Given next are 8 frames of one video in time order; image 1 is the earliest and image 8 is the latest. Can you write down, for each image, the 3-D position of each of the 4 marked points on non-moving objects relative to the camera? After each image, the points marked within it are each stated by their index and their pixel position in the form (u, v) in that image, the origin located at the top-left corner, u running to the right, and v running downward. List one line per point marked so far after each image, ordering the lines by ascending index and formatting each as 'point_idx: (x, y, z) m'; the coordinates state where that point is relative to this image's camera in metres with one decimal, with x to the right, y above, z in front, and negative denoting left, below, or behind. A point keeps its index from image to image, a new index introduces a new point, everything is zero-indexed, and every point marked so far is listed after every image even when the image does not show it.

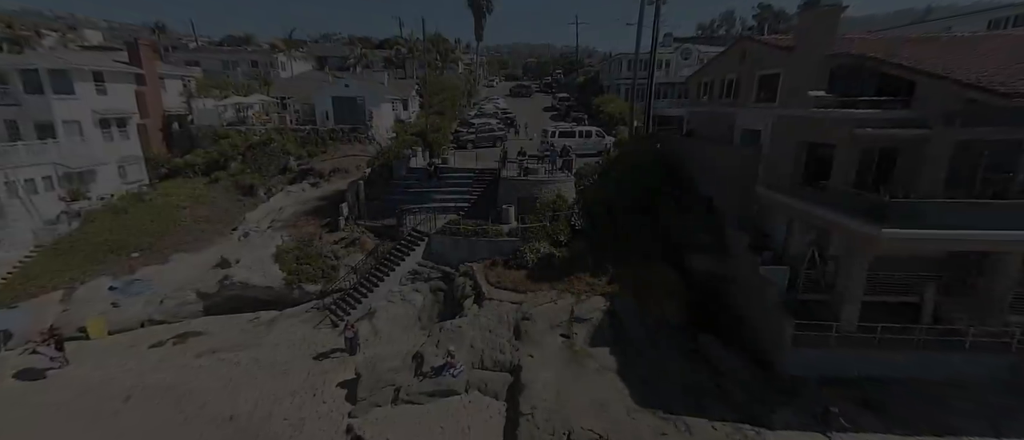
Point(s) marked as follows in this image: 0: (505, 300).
0: (-0.2, -2.7, +15.3) m
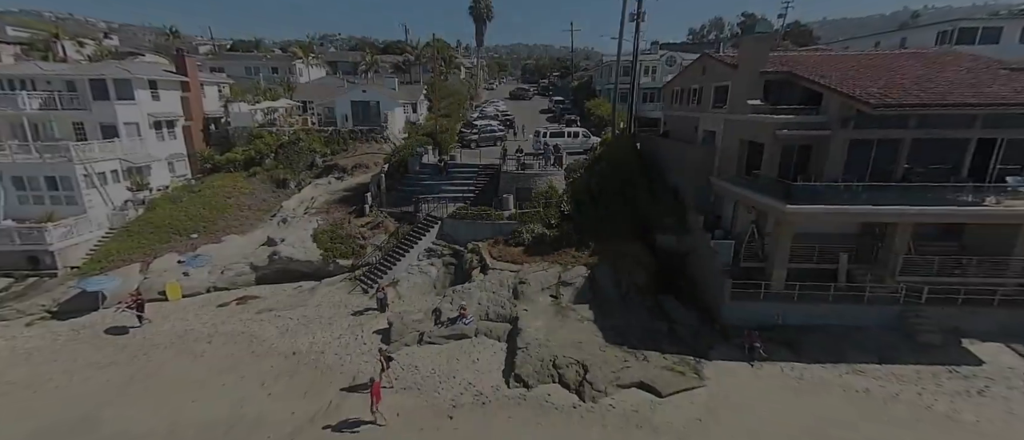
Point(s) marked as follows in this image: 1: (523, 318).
0: (-0.2, -2.0, +18.9) m
1: (+0.5, -3.7, +16.4) m
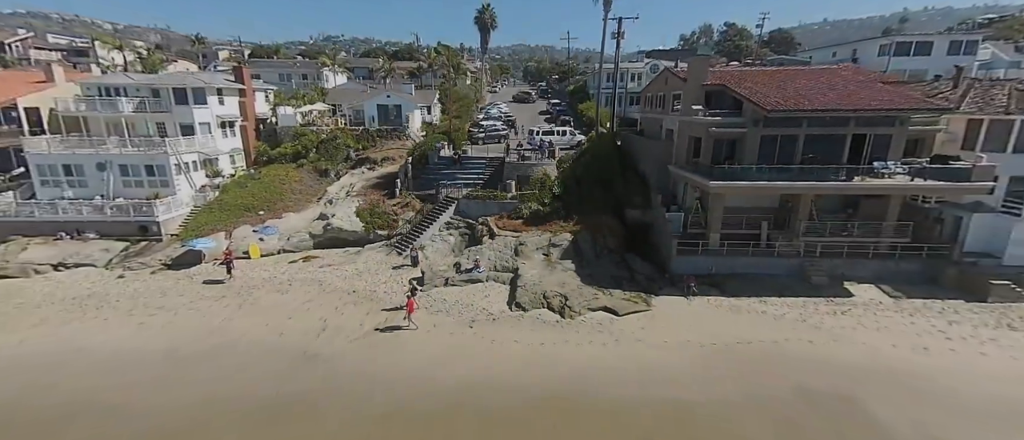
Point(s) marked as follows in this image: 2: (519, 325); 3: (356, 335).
0: (-0.1, -0.8, +24.6) m
1: (+0.6, -2.4, +22.1) m
2: (+0.5, -4.5, +18.5) m
3: (-6.3, -4.8, +18.2) m
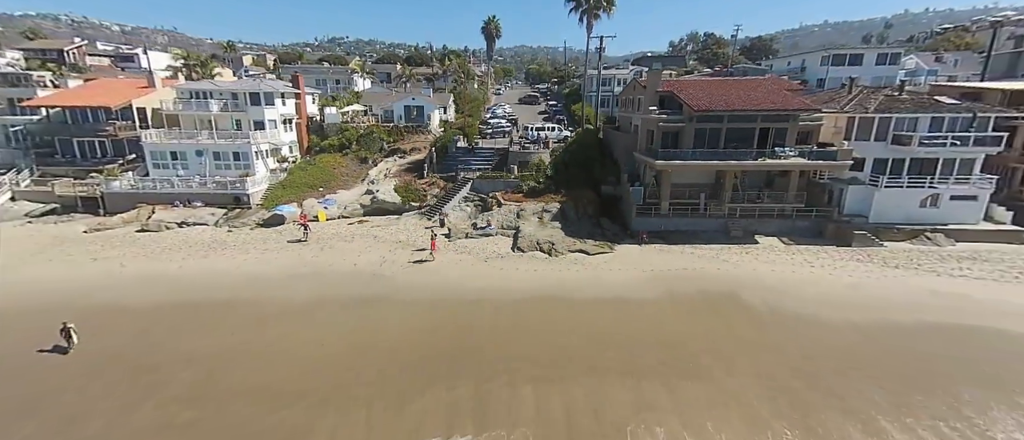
0: (+0.1, +1.3, +32.7) m
1: (+0.8, -0.4, +30.2) m
2: (+0.7, -2.5, +26.6) m
3: (-6.1, -2.7, +26.4) m
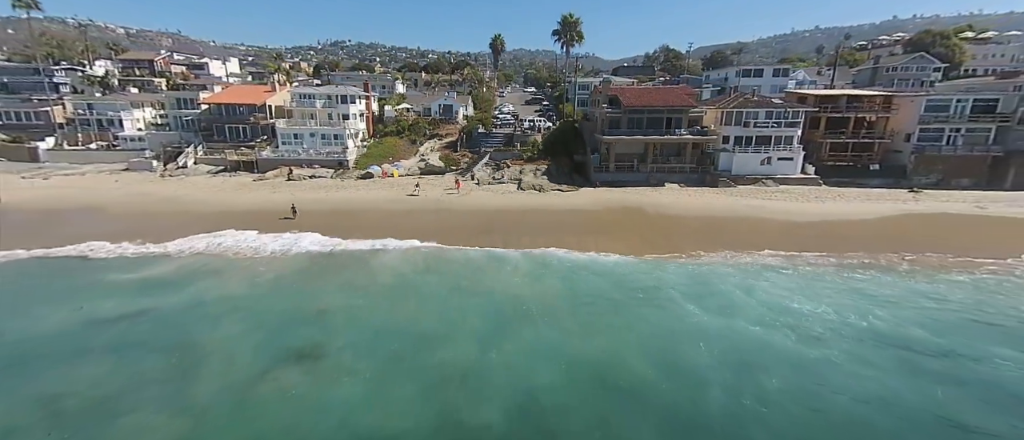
0: (+0.5, +6.4, +51.6) m
1: (+1.2, +4.8, +49.1) m
2: (+1.1, +2.7, +45.5) m
3: (-5.7, +2.5, +45.2) m
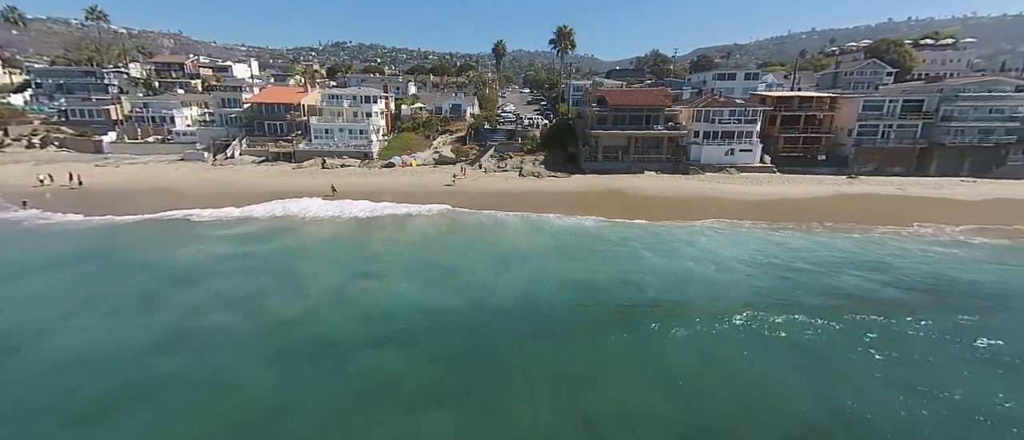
0: (+0.8, +8.7, +60.0) m
1: (+1.4, +7.1, +57.4) m
2: (+1.4, +5.0, +53.8) m
3: (-5.4, +4.7, +53.6) m
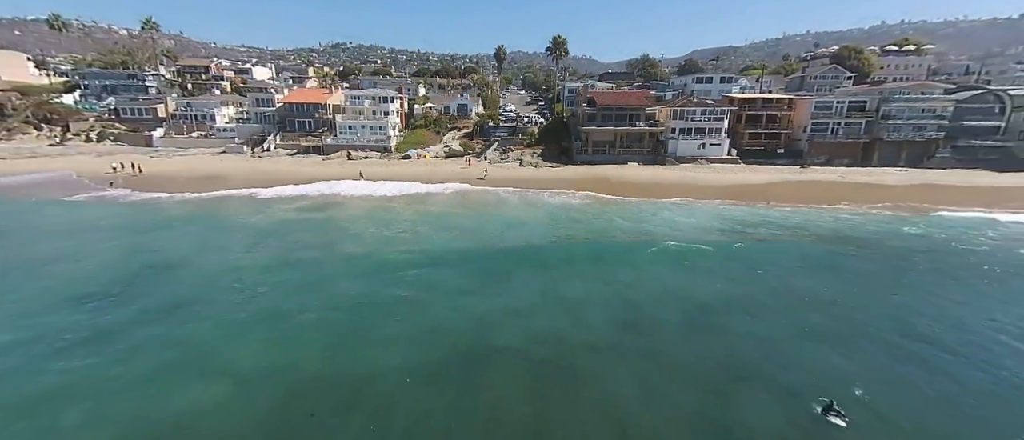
0: (+0.9, +10.9, +68.5) m
1: (+1.6, +9.3, +66.0) m
2: (+1.5, +7.3, +62.4) m
3: (-5.3, +7.0, +62.1) m
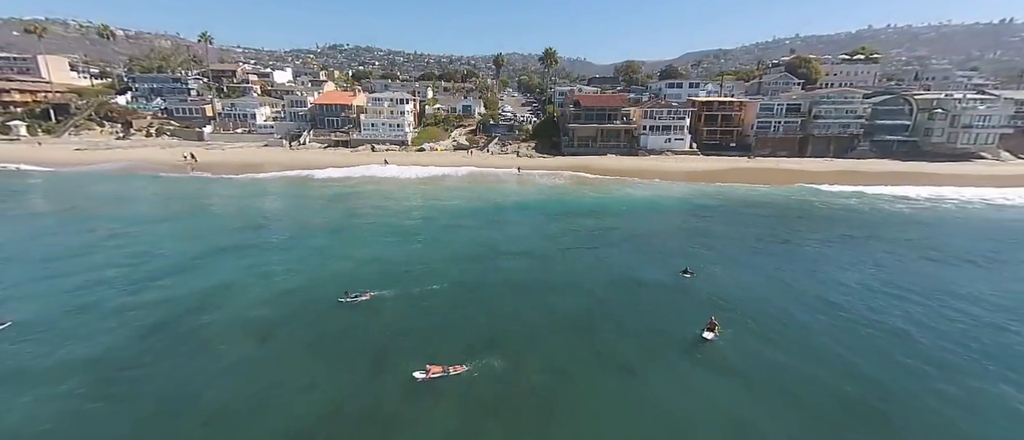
0: (+0.5, +14.1, +81.2) m
1: (+1.2, +12.5, +78.7) m
2: (+1.2, +10.4, +75.1) m
3: (-5.6, +10.2, +74.8) m
